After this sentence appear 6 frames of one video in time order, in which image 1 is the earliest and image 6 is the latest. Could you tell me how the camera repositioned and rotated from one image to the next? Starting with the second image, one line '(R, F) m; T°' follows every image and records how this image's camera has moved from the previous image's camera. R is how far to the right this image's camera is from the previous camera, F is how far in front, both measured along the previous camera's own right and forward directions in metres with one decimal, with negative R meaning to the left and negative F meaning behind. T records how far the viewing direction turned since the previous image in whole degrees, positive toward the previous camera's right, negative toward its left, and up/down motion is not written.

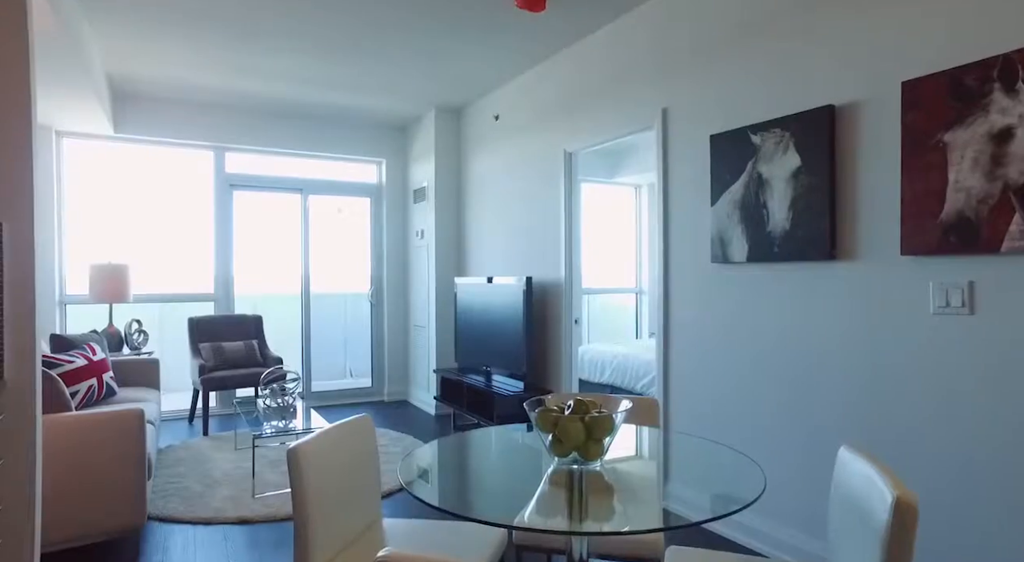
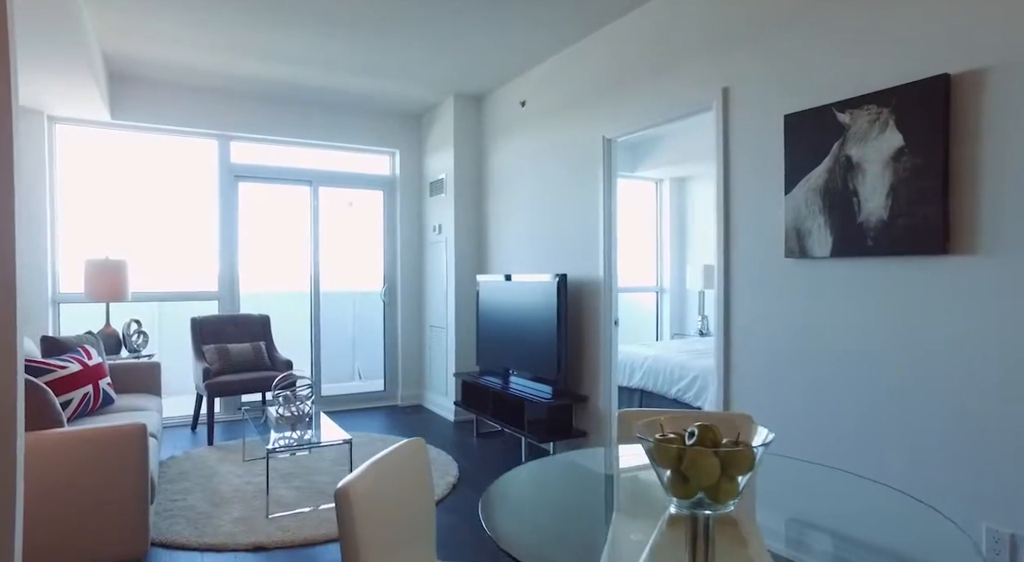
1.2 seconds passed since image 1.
(-0.2, +0.3) m; 0°
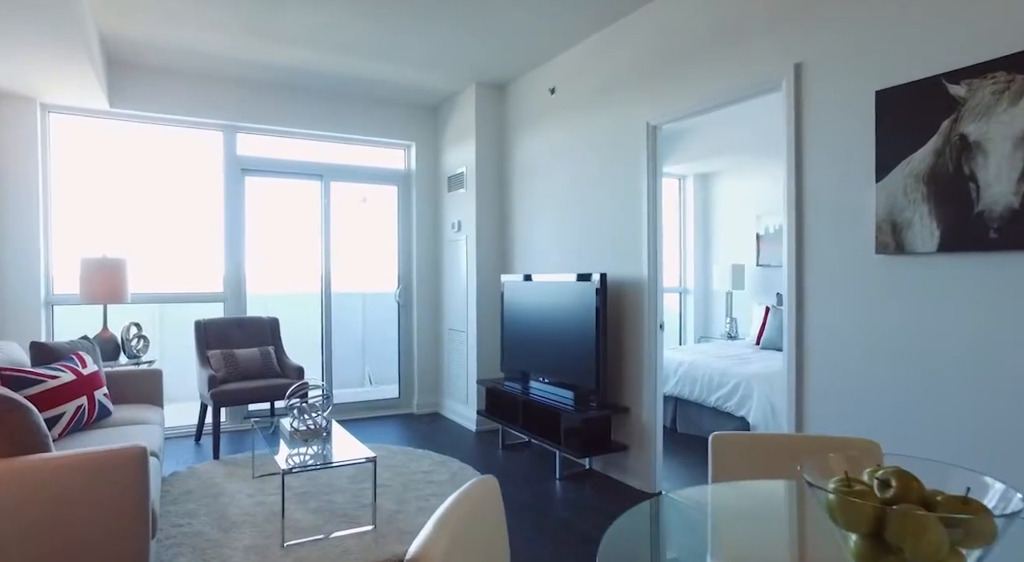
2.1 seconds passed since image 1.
(-0.2, +0.3) m; 0°
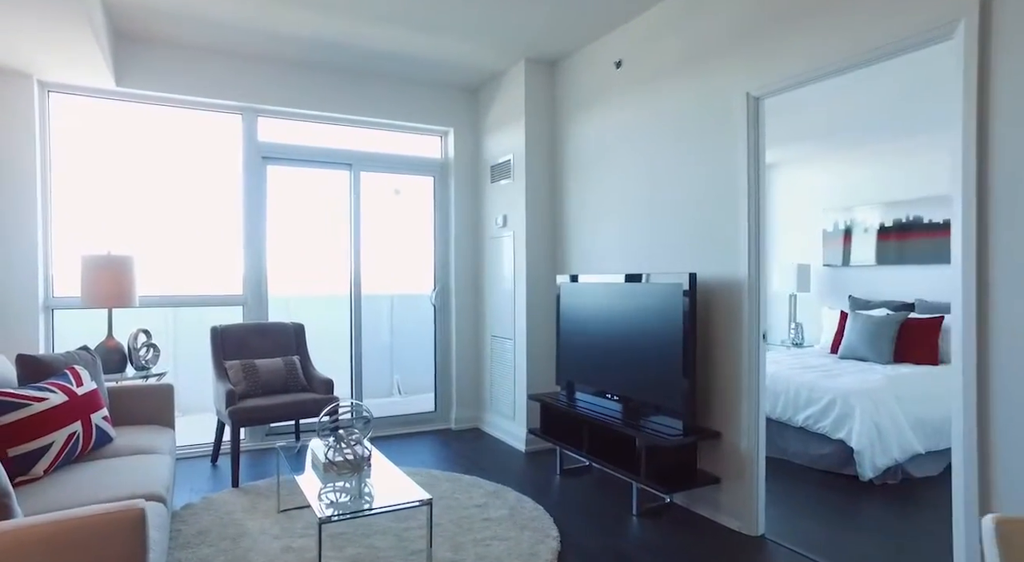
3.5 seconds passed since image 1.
(-0.3, +0.6) m; -1°
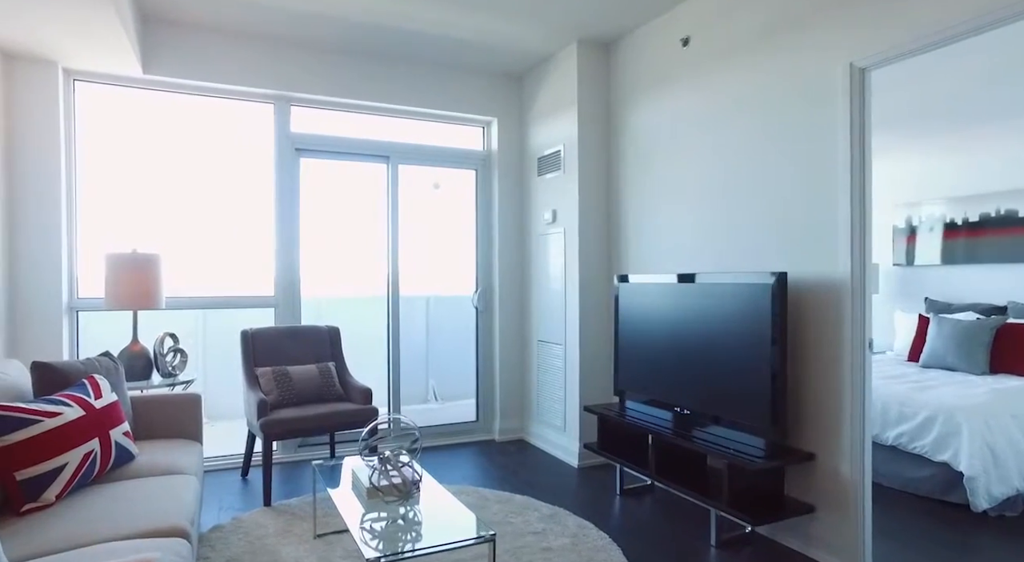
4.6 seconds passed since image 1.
(-0.2, +0.3) m; -2°
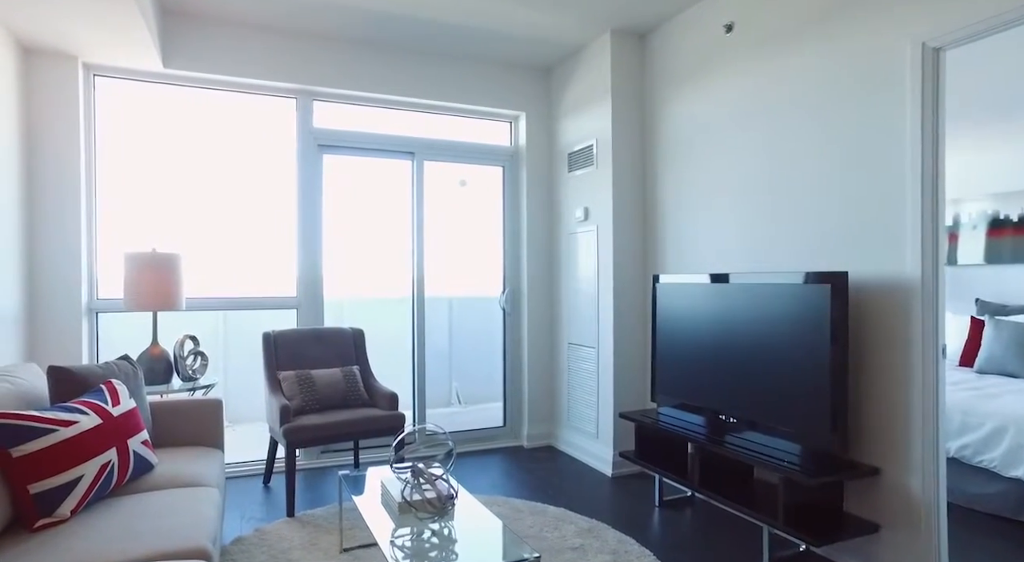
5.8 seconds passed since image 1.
(-0.1, +0.2) m; -2°
